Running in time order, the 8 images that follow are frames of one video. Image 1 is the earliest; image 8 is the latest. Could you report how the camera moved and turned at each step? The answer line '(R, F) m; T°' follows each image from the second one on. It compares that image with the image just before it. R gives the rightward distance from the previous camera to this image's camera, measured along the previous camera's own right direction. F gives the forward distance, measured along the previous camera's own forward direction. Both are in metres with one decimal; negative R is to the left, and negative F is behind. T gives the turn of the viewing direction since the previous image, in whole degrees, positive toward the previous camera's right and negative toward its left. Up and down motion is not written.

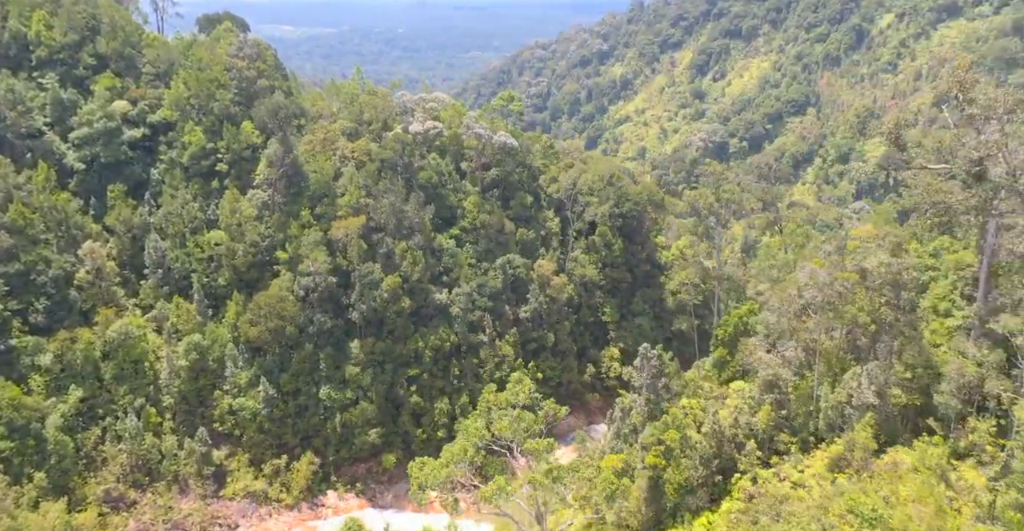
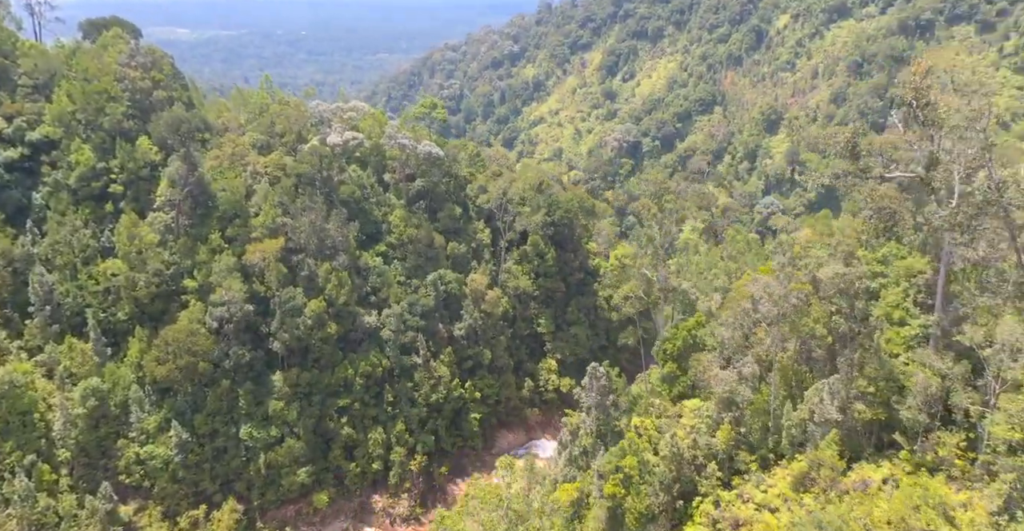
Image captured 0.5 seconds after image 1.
(-0.7, +1.8) m; +6°
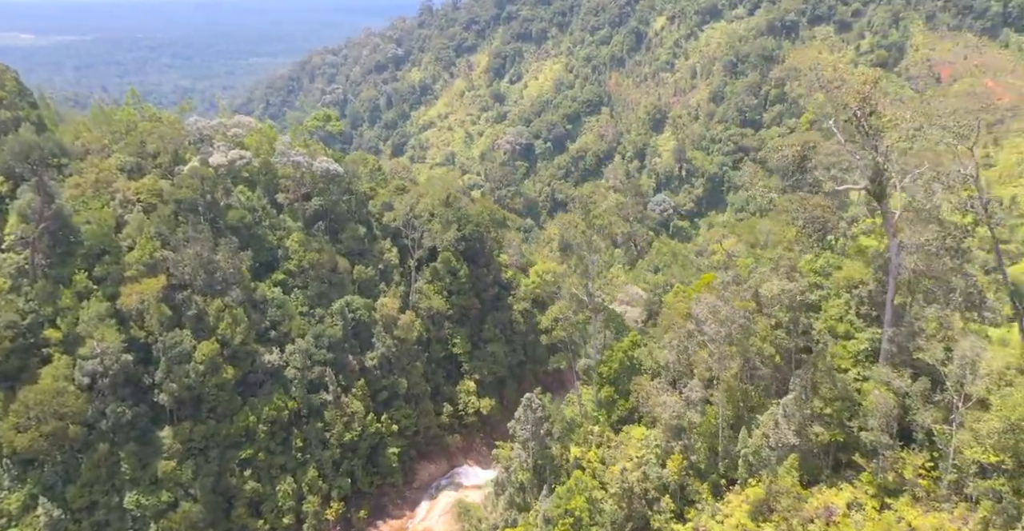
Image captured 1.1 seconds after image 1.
(-0.8, +2.2) m; +8°
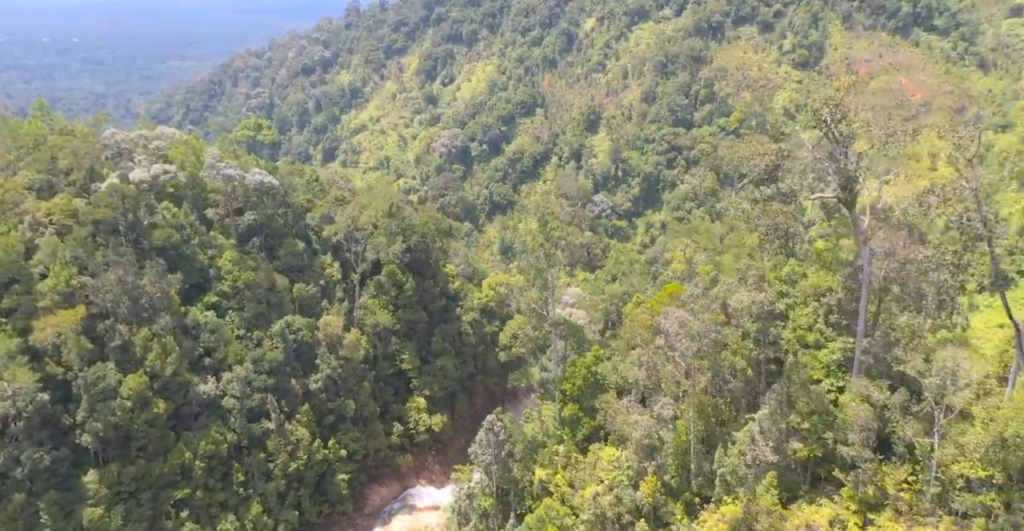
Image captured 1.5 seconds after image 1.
(-0.6, +1.3) m; +5°
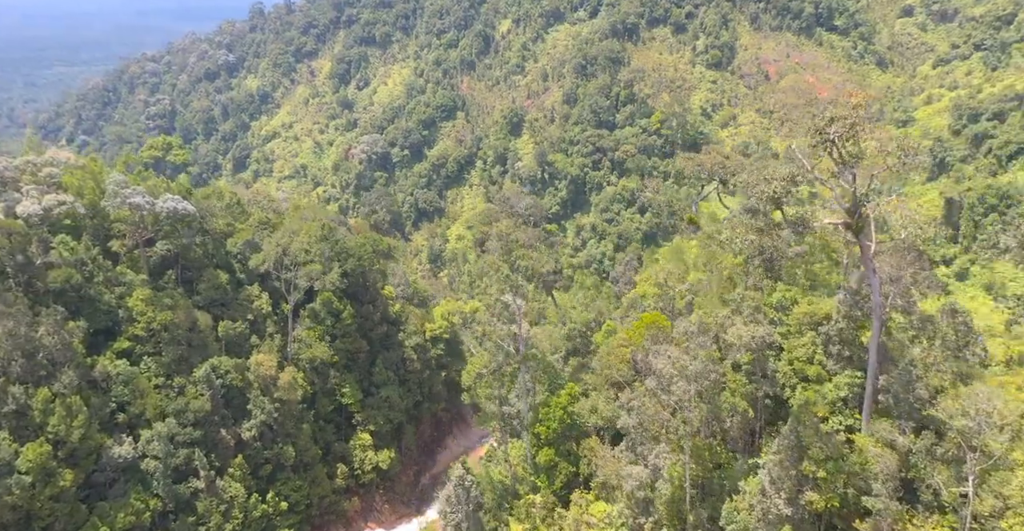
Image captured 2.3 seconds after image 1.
(-1.2, +2.4) m; +6°
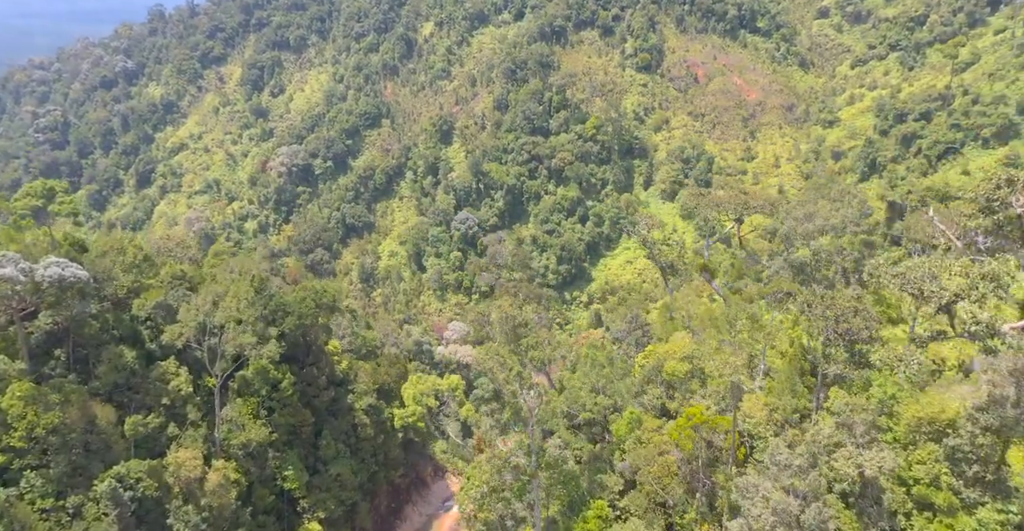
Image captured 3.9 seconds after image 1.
(-1.8, +5.0) m; +6°
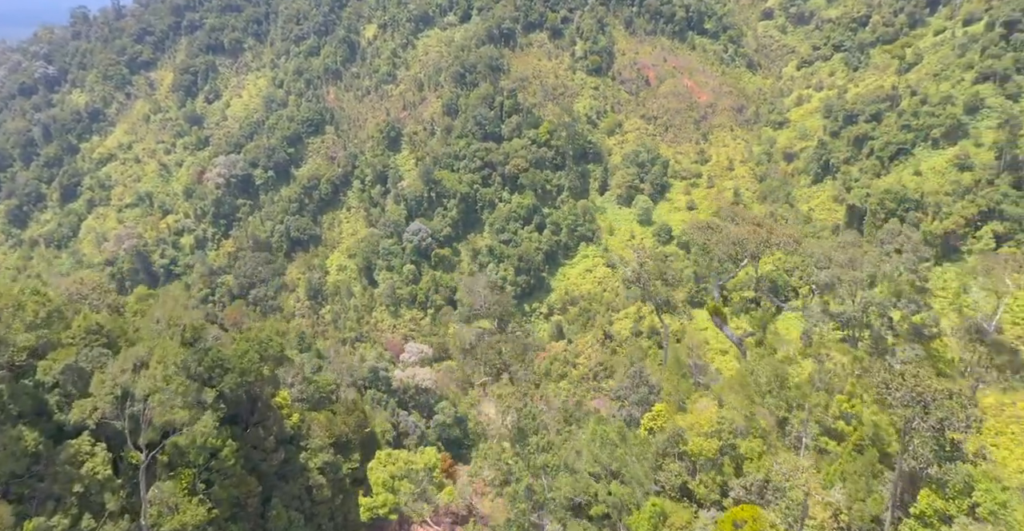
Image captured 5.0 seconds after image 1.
(-0.9, +3.6) m; +4°
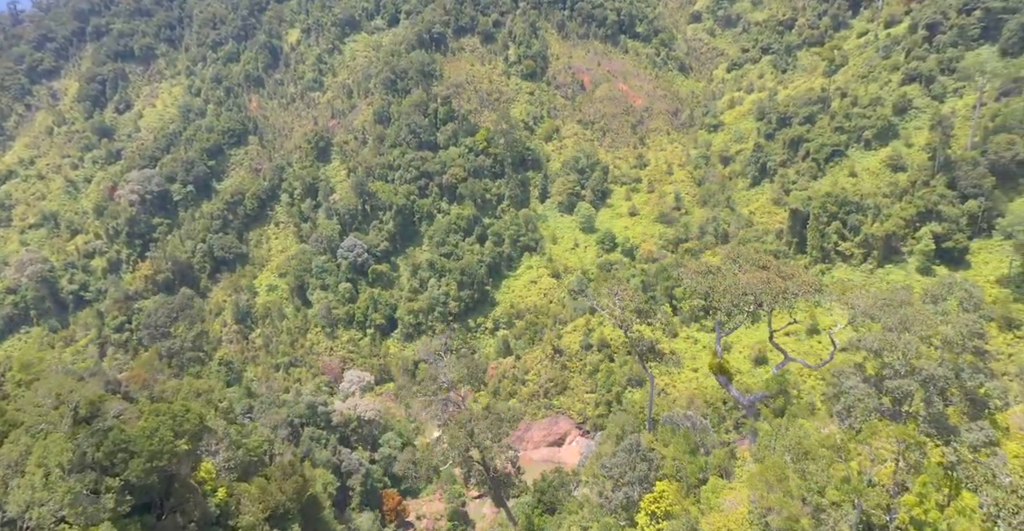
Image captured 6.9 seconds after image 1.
(-1.2, +3.7) m; +5°
